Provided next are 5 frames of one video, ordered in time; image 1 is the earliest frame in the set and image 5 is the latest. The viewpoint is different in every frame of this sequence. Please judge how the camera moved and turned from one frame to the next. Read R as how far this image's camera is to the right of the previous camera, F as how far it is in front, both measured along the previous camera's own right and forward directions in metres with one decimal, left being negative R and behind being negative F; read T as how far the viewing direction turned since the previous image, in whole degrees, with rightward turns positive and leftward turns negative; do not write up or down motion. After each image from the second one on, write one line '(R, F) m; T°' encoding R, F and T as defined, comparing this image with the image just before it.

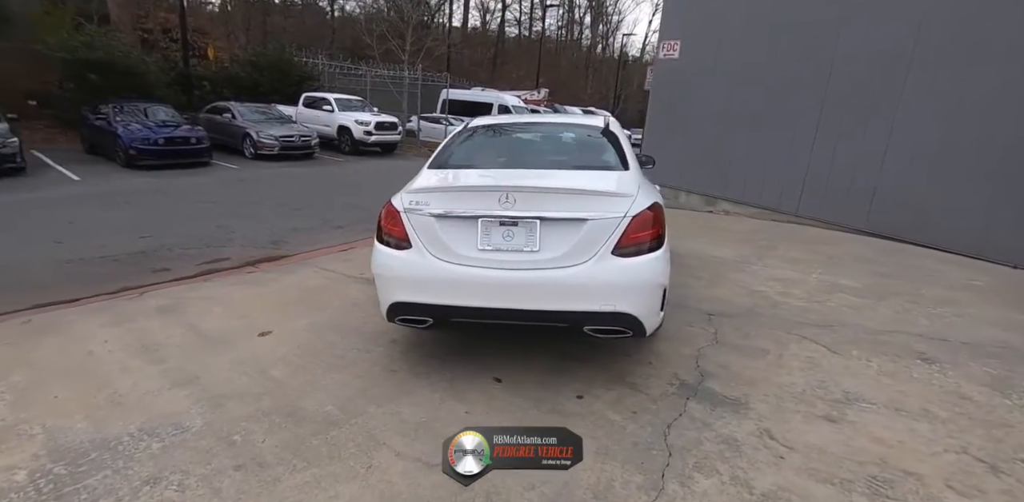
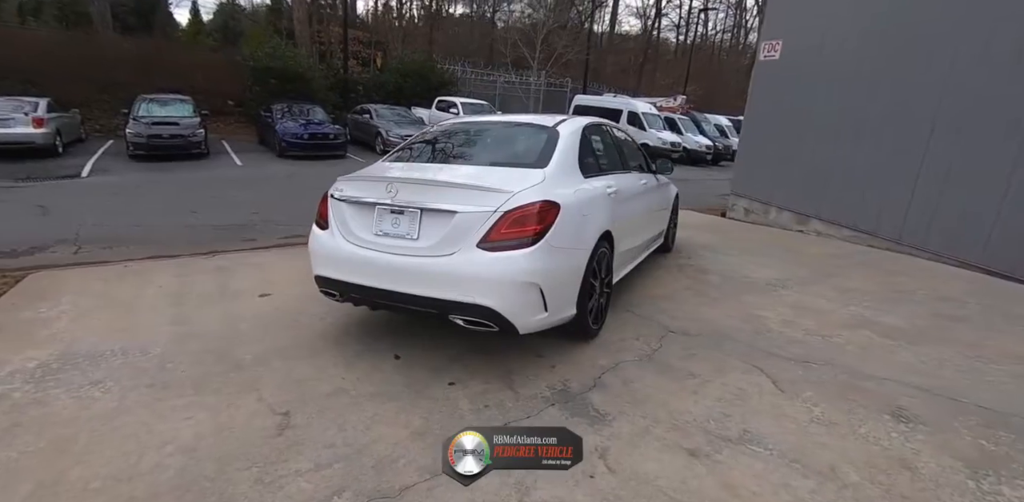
(+1.5, +0.1) m; -18°
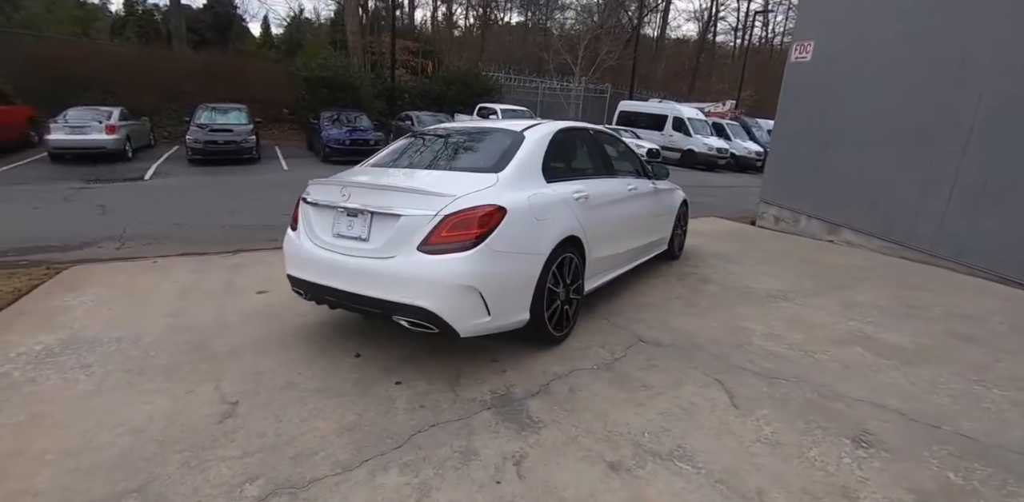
(+0.6, 0.0) m; -7°
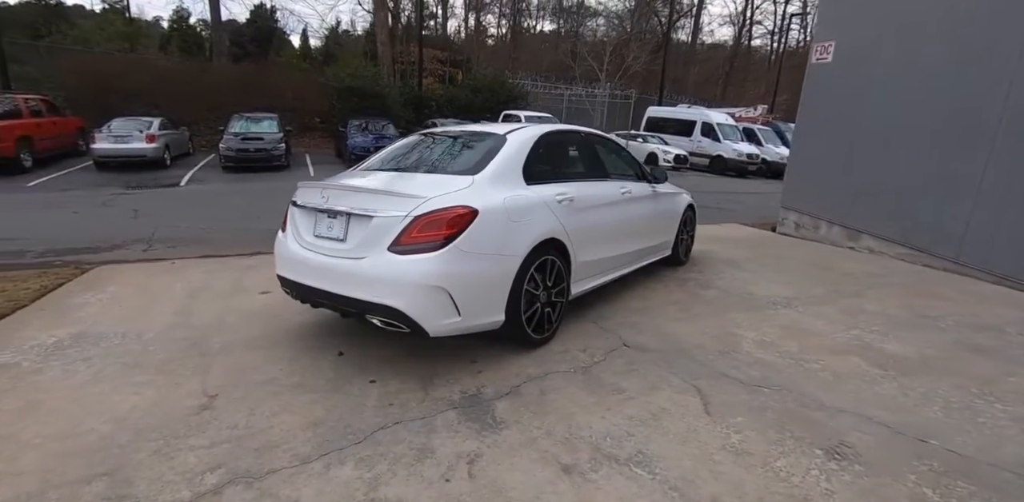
(+0.4, 0.0) m; -4°
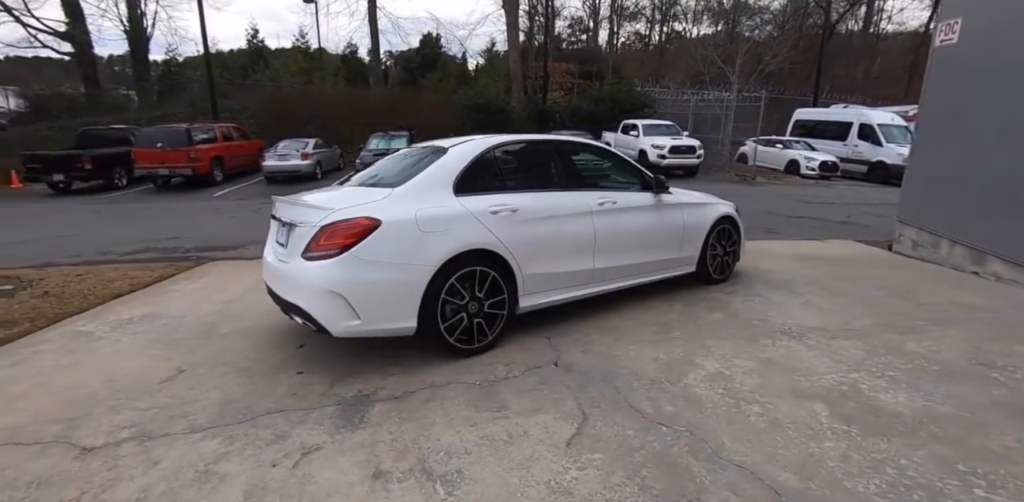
(+1.5, +0.2) m; -18°
